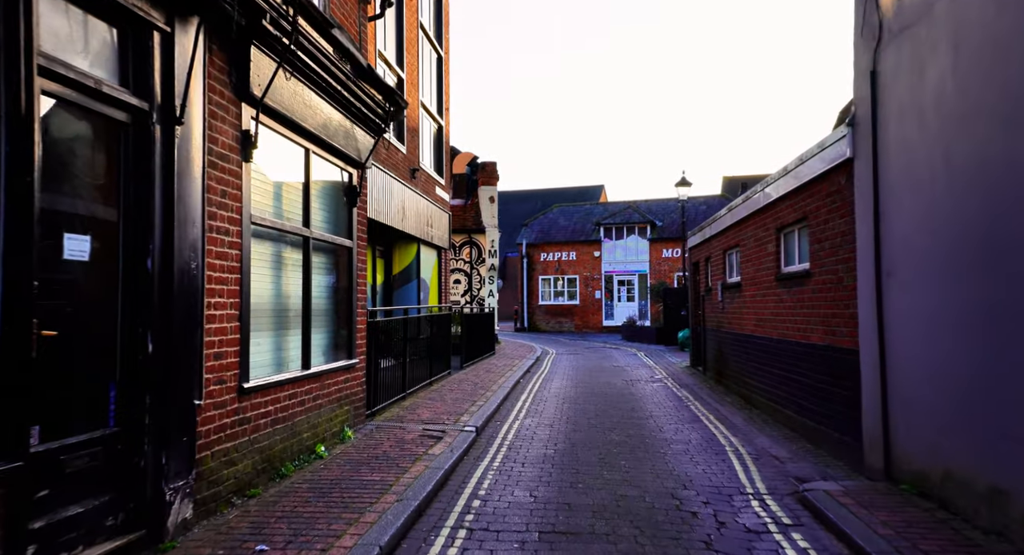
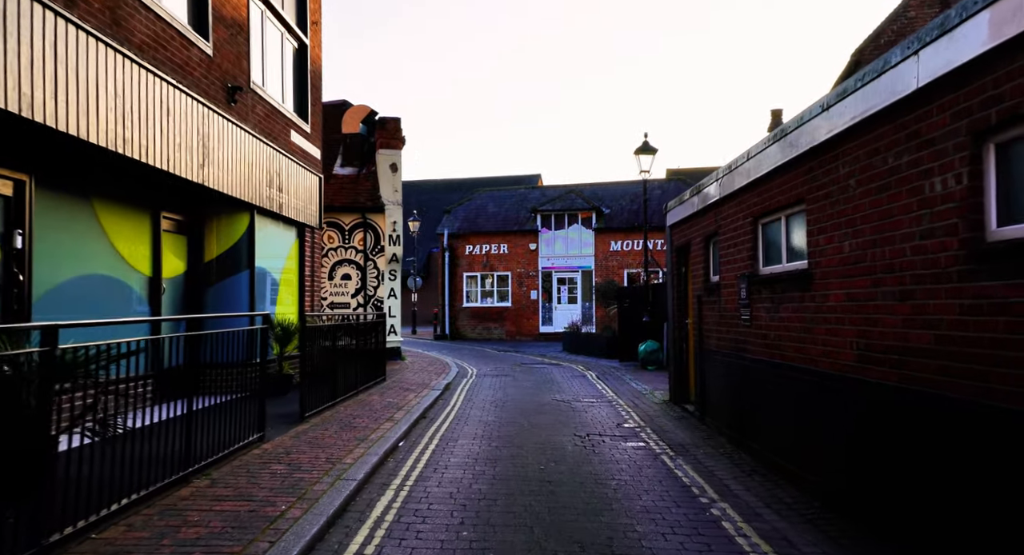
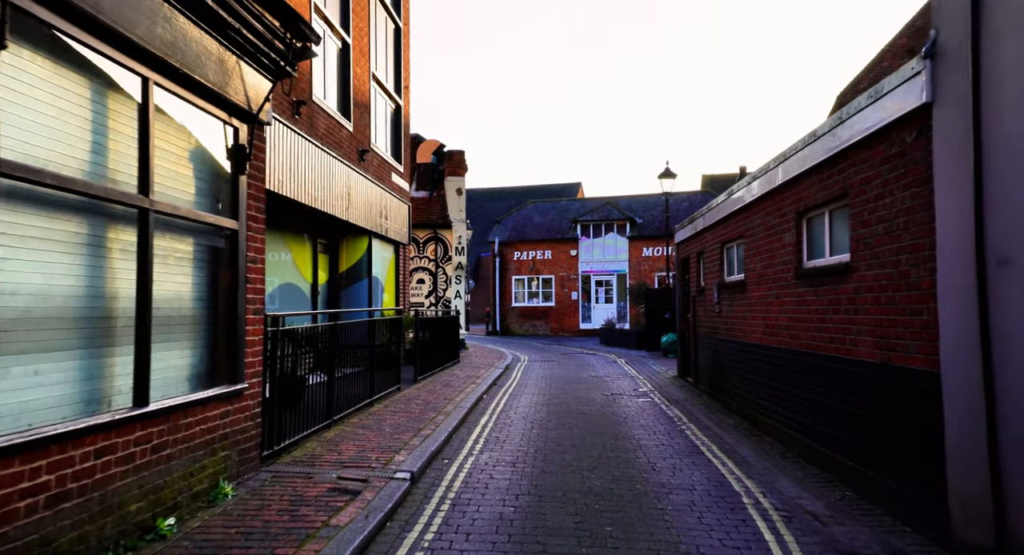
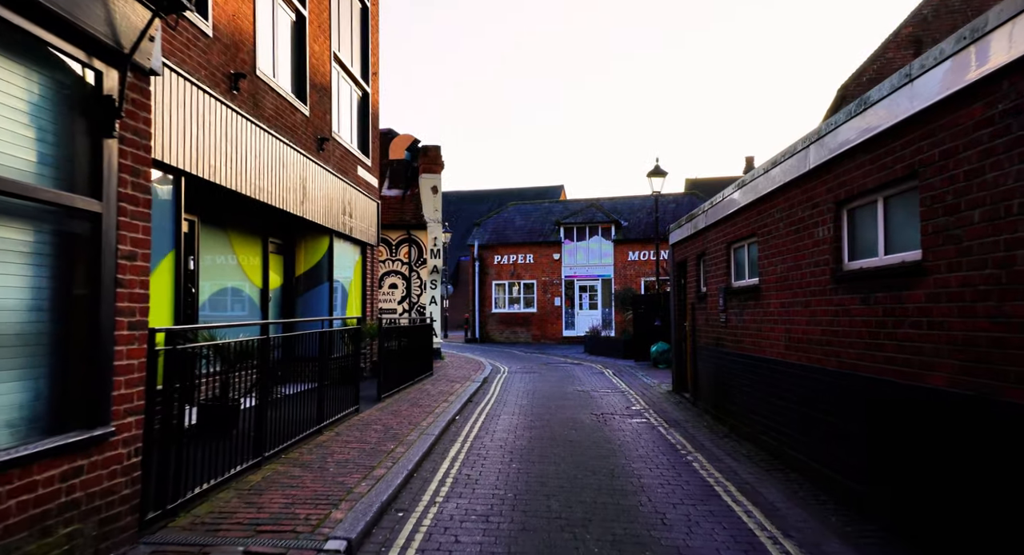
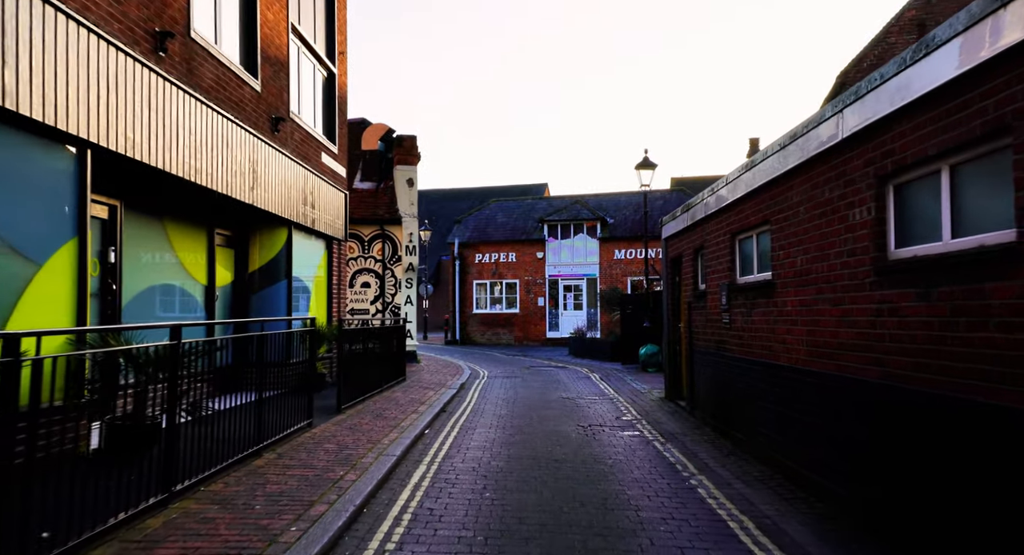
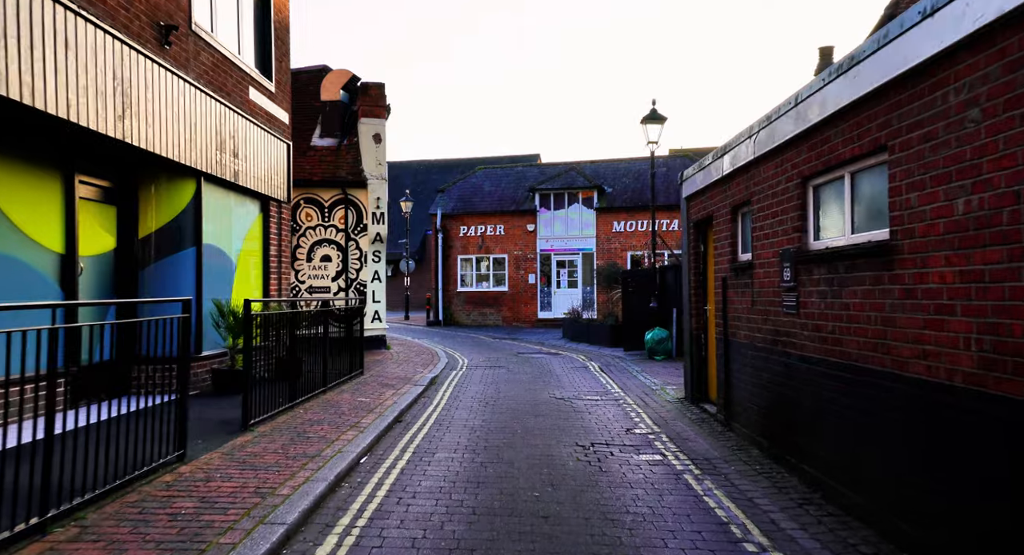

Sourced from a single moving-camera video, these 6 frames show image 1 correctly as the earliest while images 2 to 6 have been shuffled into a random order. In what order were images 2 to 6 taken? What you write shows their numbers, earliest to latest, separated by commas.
3, 4, 5, 2, 6
